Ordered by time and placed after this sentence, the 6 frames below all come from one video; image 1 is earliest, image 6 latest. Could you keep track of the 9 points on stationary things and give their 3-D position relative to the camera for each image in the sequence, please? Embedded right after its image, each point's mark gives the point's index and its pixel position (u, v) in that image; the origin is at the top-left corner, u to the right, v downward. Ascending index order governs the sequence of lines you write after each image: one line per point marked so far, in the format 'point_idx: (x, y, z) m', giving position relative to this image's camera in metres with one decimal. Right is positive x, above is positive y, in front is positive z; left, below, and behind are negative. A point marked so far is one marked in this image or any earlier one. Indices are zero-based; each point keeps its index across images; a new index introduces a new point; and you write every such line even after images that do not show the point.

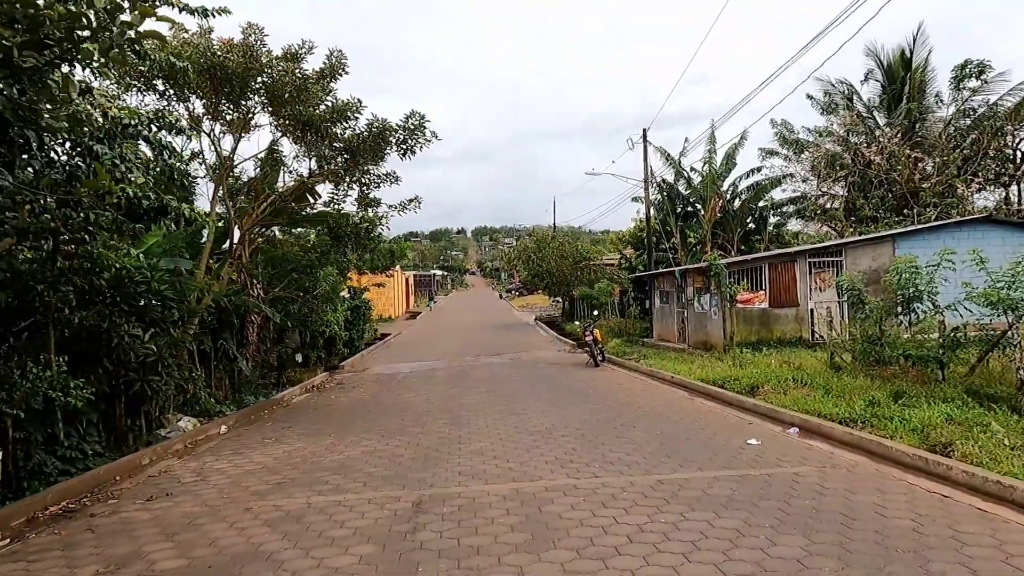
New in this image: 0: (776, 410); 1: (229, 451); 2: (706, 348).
0: (+3.2, -1.5, +7.9) m
1: (-3.1, -1.8, +7.2) m
2: (+4.8, -1.5, +16.3) m
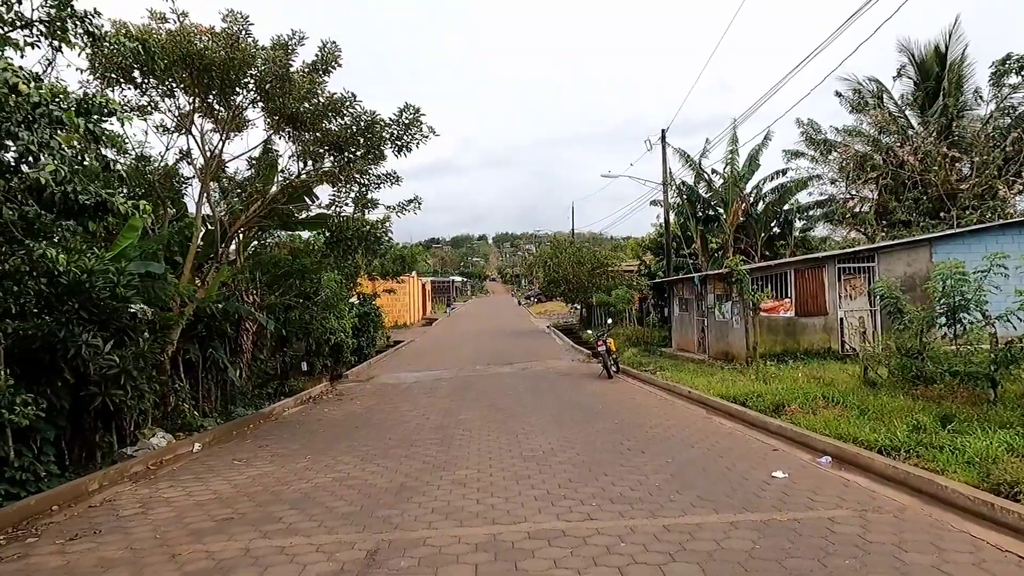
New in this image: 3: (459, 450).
0: (+3.1, -1.5, +7.0) m
1: (-3.2, -1.9, +6.5) m
2: (+5.0, -1.7, +15.3) m
3: (-0.6, -1.8, +7.1) m
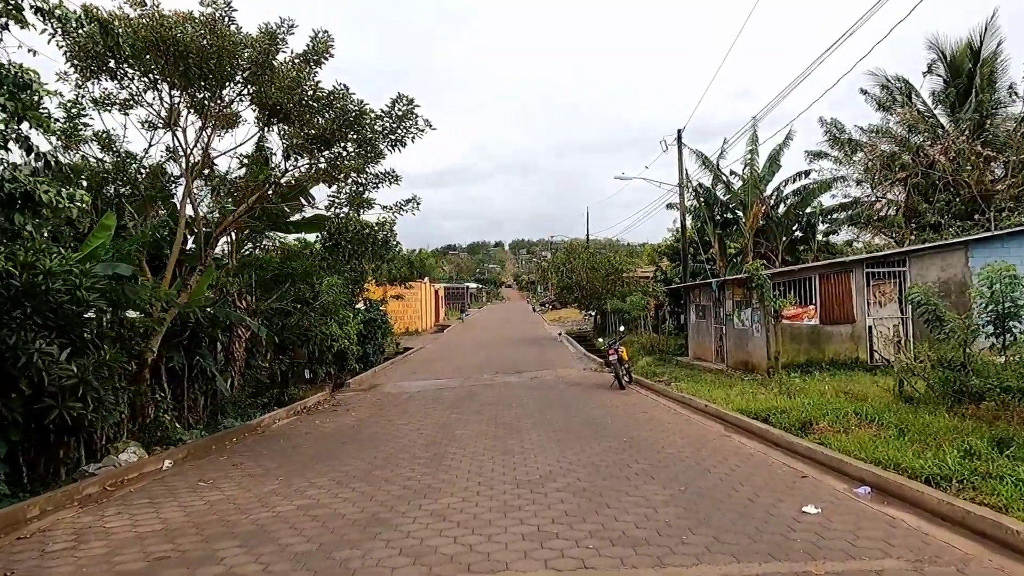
0: (+3.1, -1.6, +6.2) m
1: (-3.3, -1.9, +5.8) m
2: (+5.2, -1.8, +14.4) m
3: (-0.6, -1.8, +6.4) m
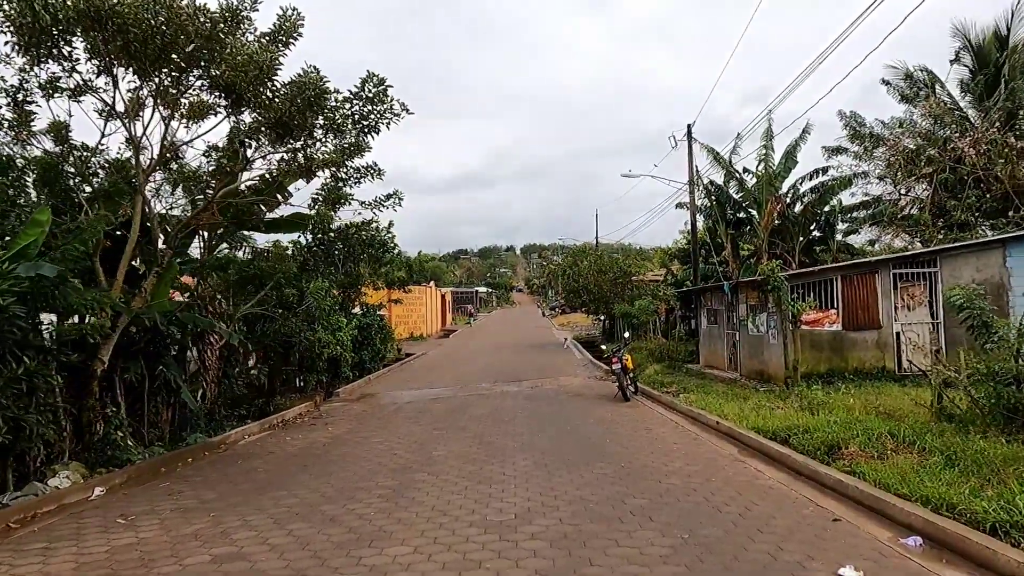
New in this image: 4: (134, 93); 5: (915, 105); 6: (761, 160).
0: (+2.8, -1.6, +5.1) m
1: (-3.5, -1.9, +4.9) m
2: (+5.1, -1.9, +13.3) m
3: (-0.9, -1.8, +5.4) m
4: (-5.4, +2.8, +9.2) m
5: (+11.5, +5.2, +18.8) m
6: (+7.1, +3.7, +18.7) m
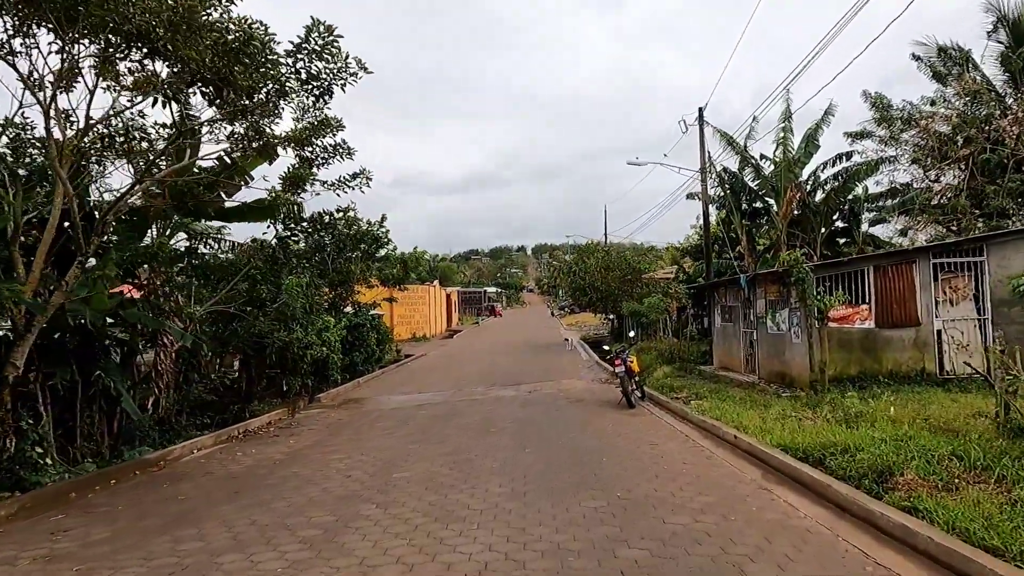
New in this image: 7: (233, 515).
0: (+2.5, -1.5, +3.7) m
1: (-3.8, -1.8, +3.6) m
2: (+5.0, -1.7, +11.9) m
3: (-1.1, -1.7, +4.1) m
4: (-5.6, +2.8, +8.0) m
5: (+11.5, +5.4, +17.3) m
6: (+7.0, +3.8, +17.3) m
7: (-2.3, -1.9, +5.4) m
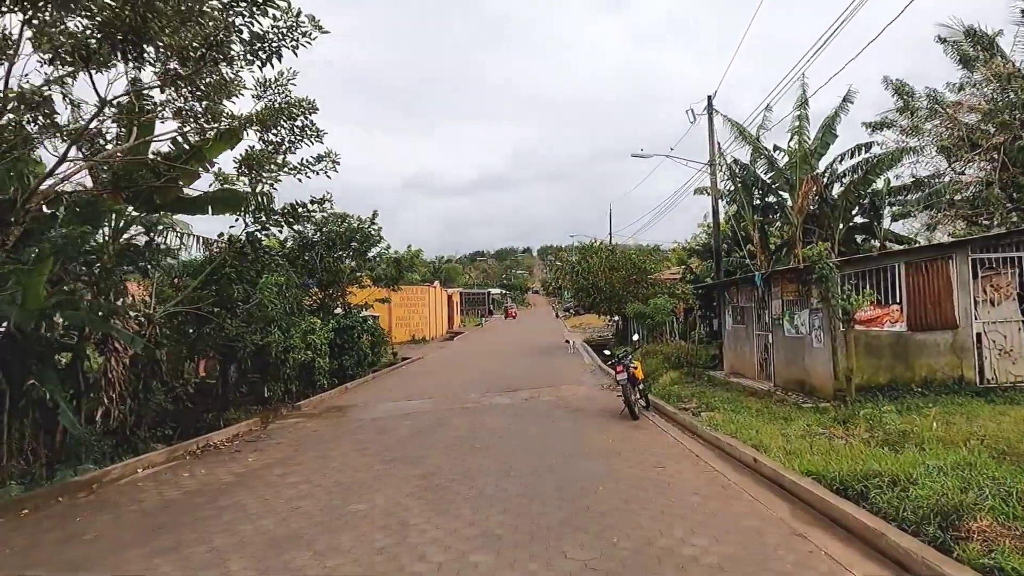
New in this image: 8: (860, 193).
0: (+2.3, -1.4, +2.6) m
1: (-4.0, -1.8, +2.6) m
2: (+4.8, -1.7, +10.8) m
3: (-1.4, -1.7, +3.1) m
4: (-5.8, +2.9, +7.0) m
5: (+11.4, +5.4, +16.1) m
6: (+7.0, +3.8, +16.2) m
7: (-2.5, -1.8, +4.3) m
8: (+8.8, +2.4, +16.7) m
